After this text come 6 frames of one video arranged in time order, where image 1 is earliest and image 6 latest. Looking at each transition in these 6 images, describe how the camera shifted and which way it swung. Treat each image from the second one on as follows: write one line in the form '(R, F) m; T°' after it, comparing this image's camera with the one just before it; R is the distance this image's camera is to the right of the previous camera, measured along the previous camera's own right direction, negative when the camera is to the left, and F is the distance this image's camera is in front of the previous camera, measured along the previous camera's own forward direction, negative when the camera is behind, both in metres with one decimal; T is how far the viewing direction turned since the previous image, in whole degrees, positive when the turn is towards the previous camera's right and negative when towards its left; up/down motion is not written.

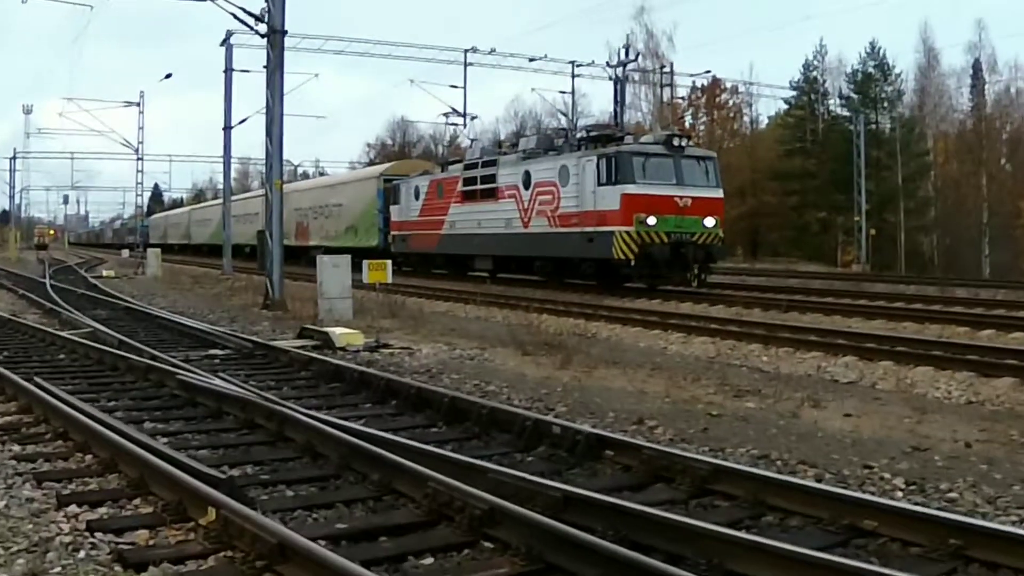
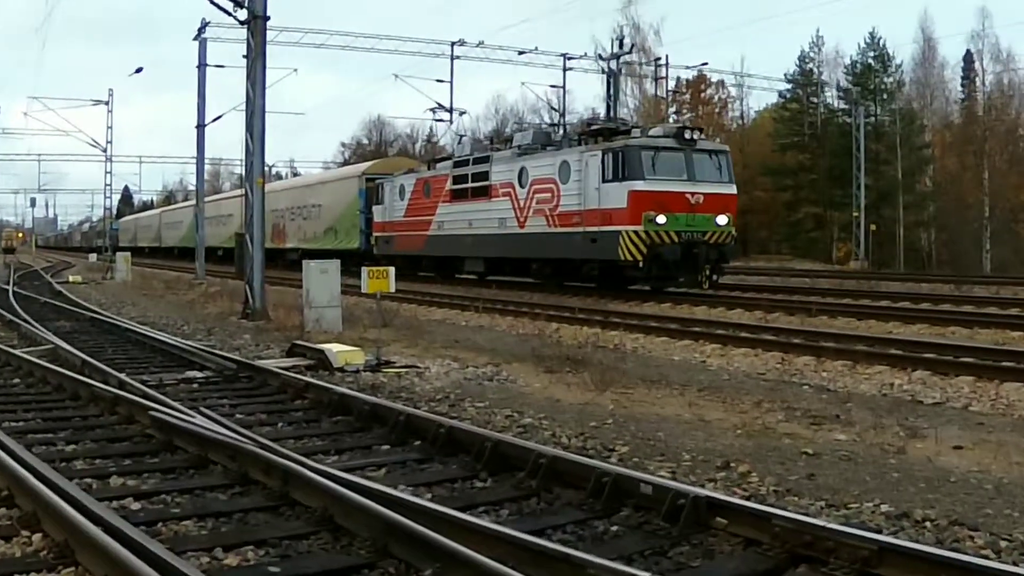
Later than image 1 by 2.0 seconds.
(-0.6, +1.7) m; +2°
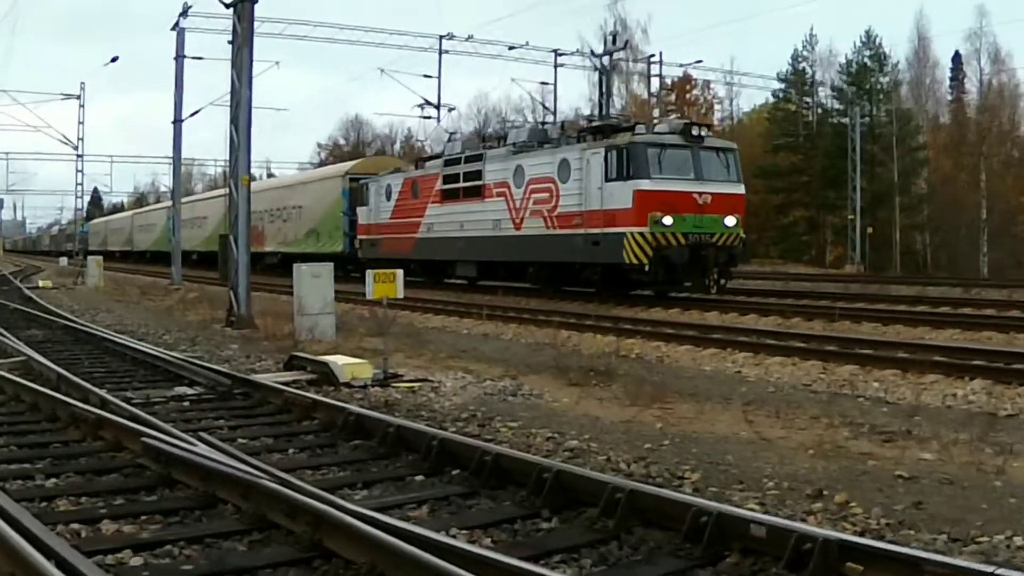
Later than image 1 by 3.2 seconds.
(-0.5, +1.1) m; +1°
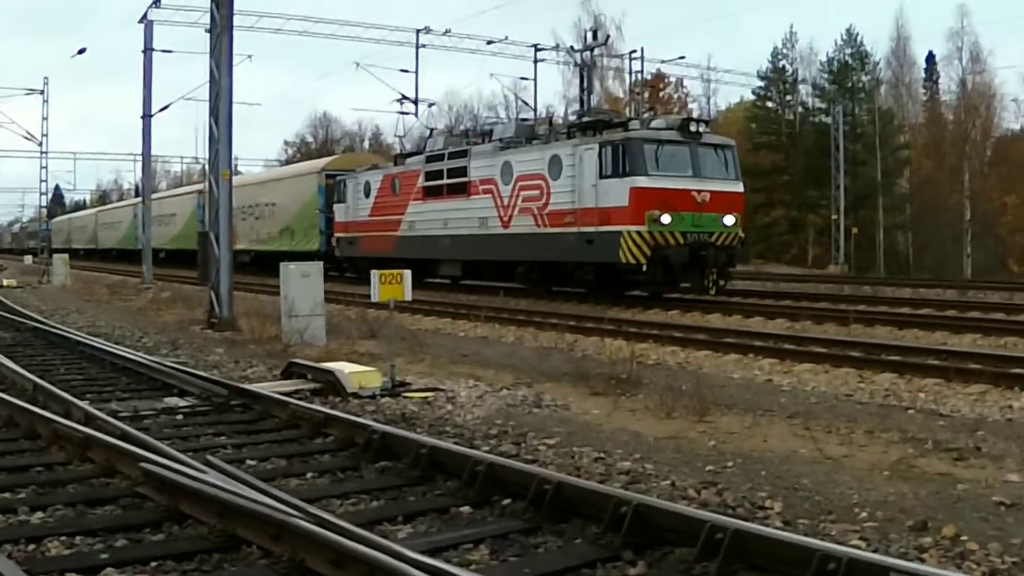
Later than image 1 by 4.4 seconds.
(-0.6, +0.9) m; +2°
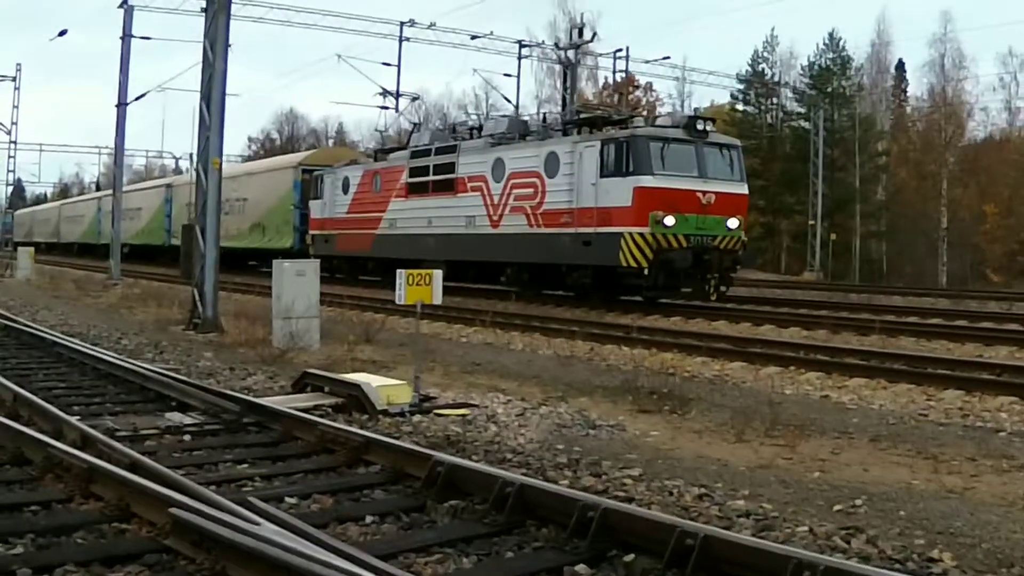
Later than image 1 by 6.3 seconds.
(-0.8, +1.1) m; +3°
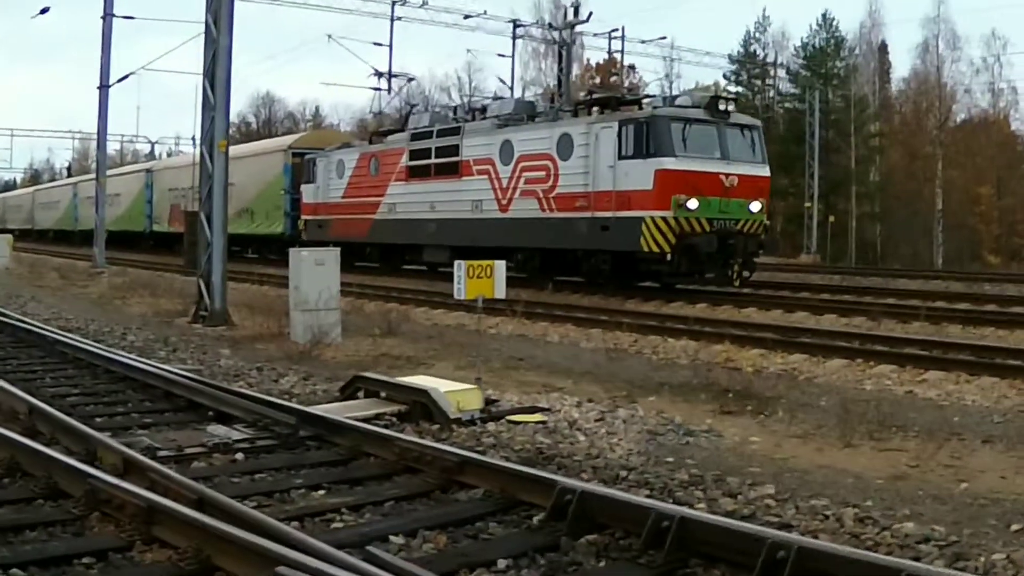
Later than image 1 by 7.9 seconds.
(-0.8, +0.9) m; +2°
